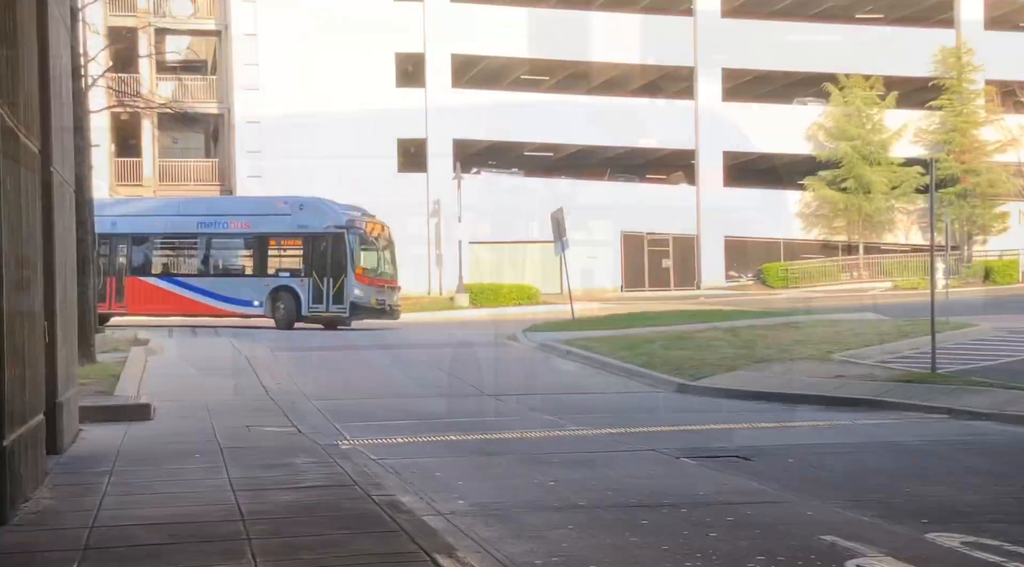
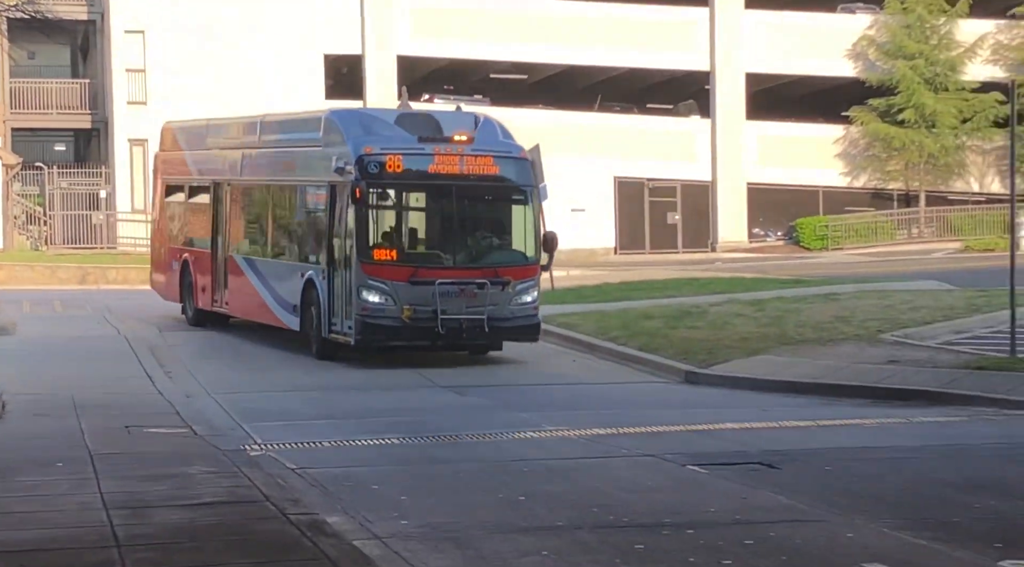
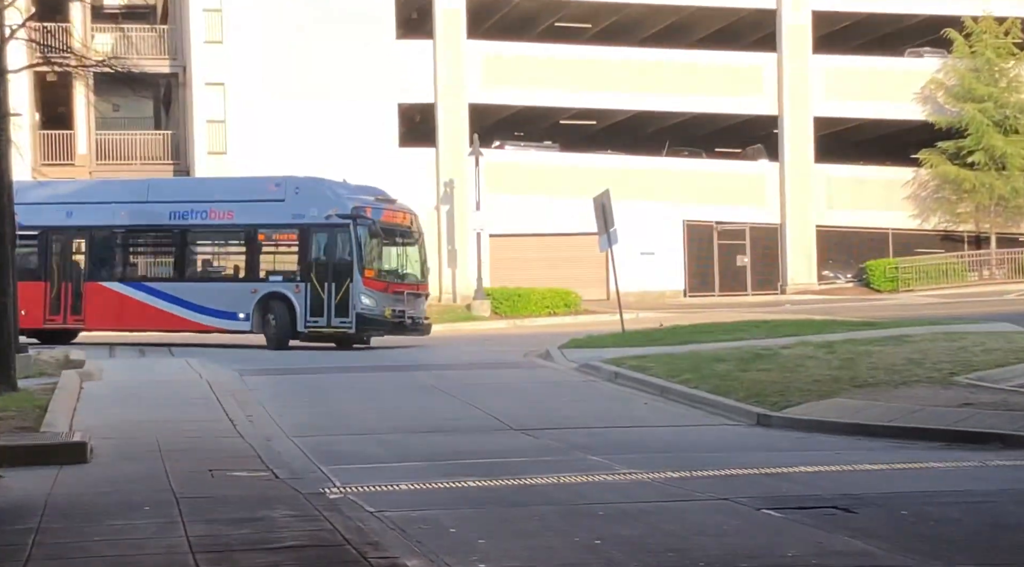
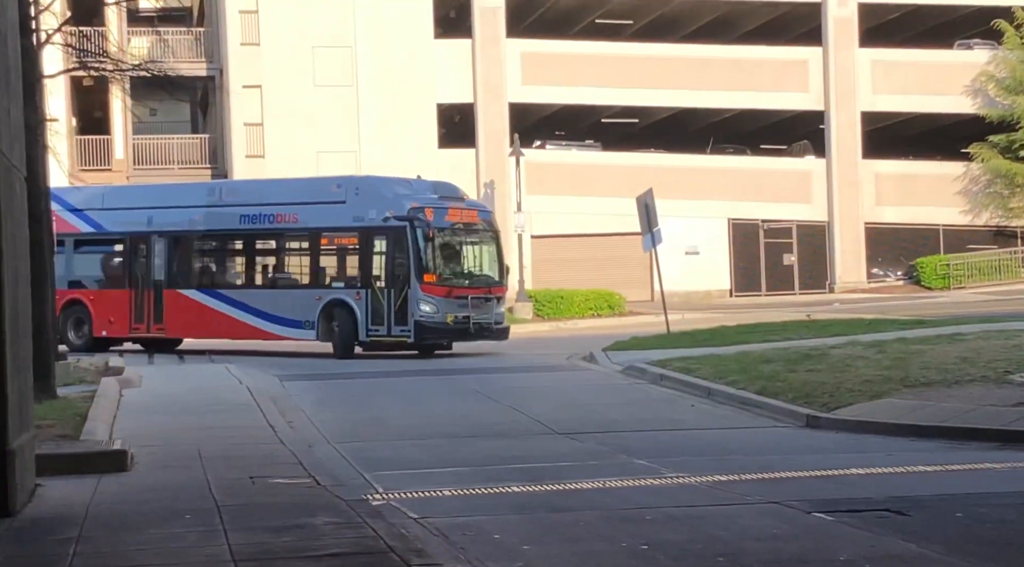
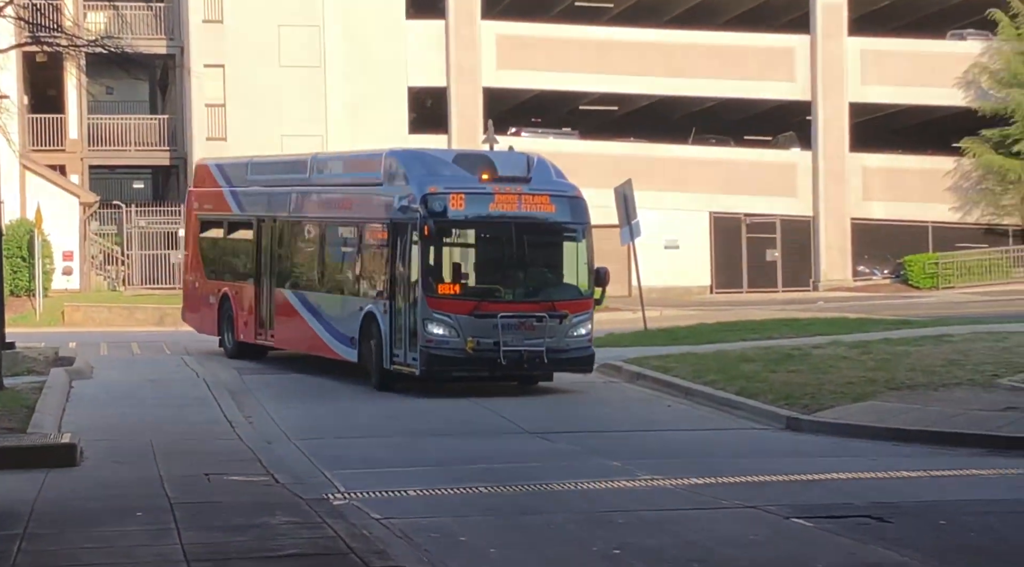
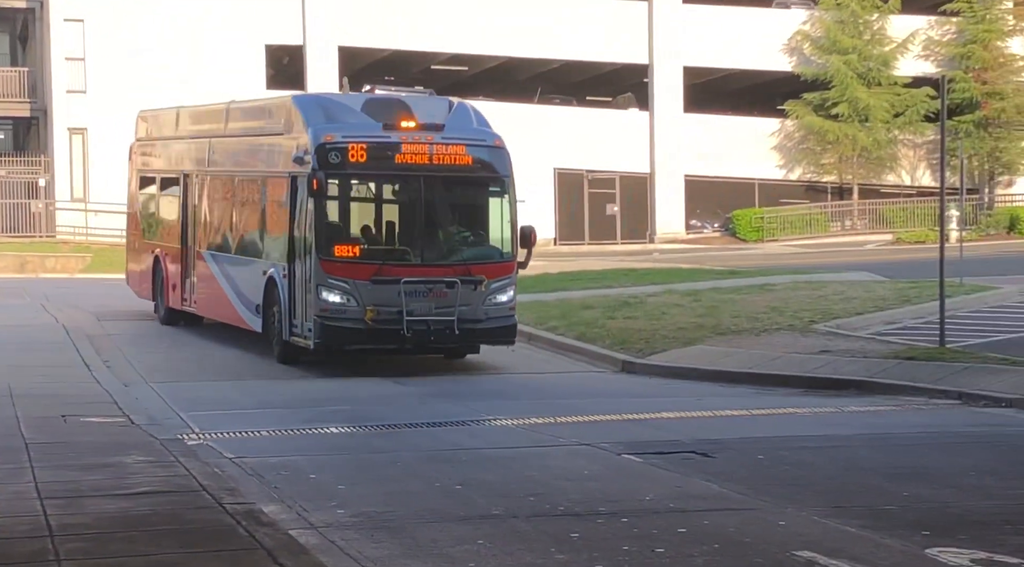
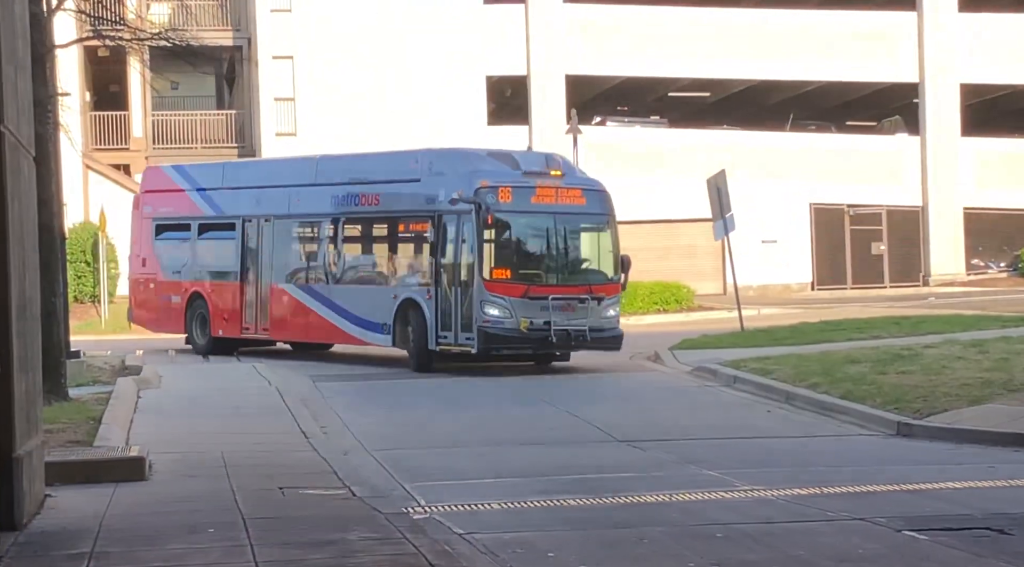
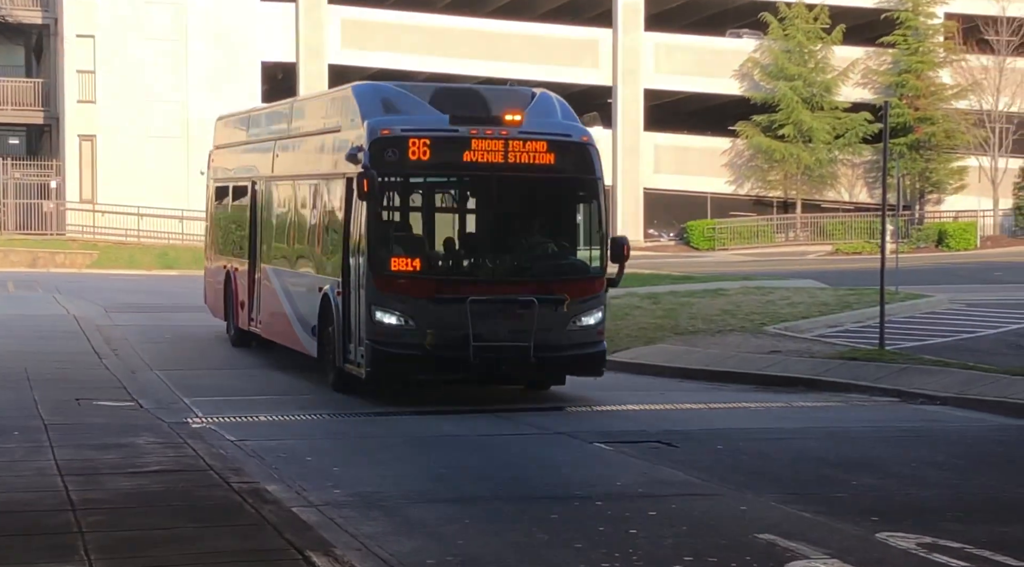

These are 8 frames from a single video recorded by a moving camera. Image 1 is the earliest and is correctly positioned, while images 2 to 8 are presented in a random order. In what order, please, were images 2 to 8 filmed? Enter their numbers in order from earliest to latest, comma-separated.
3, 4, 7, 5, 2, 6, 8
